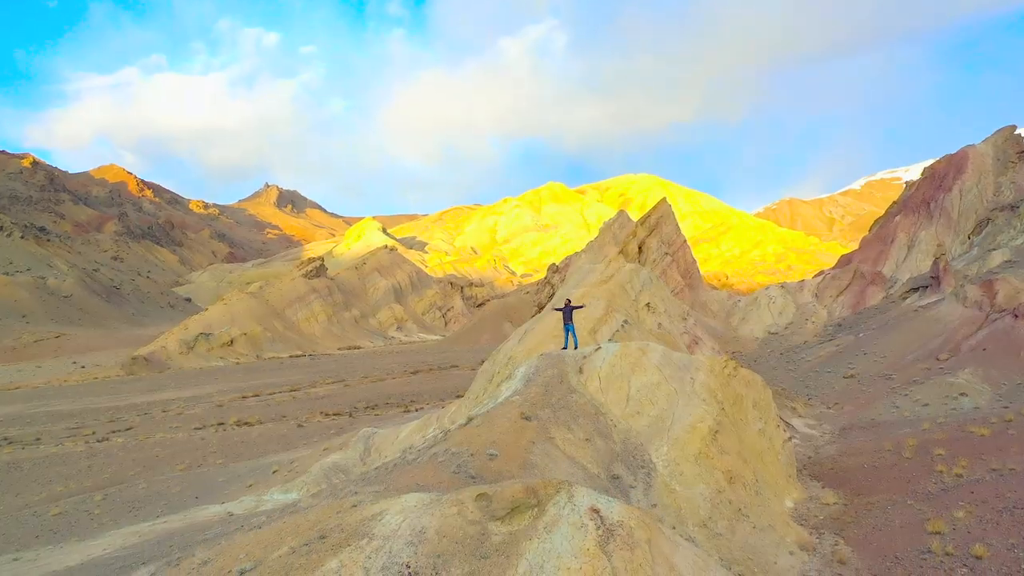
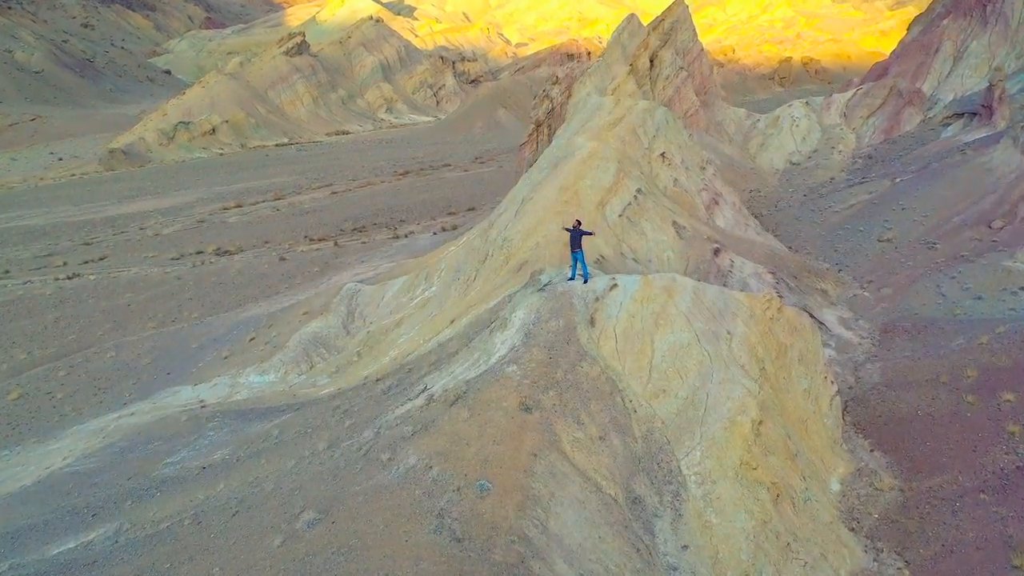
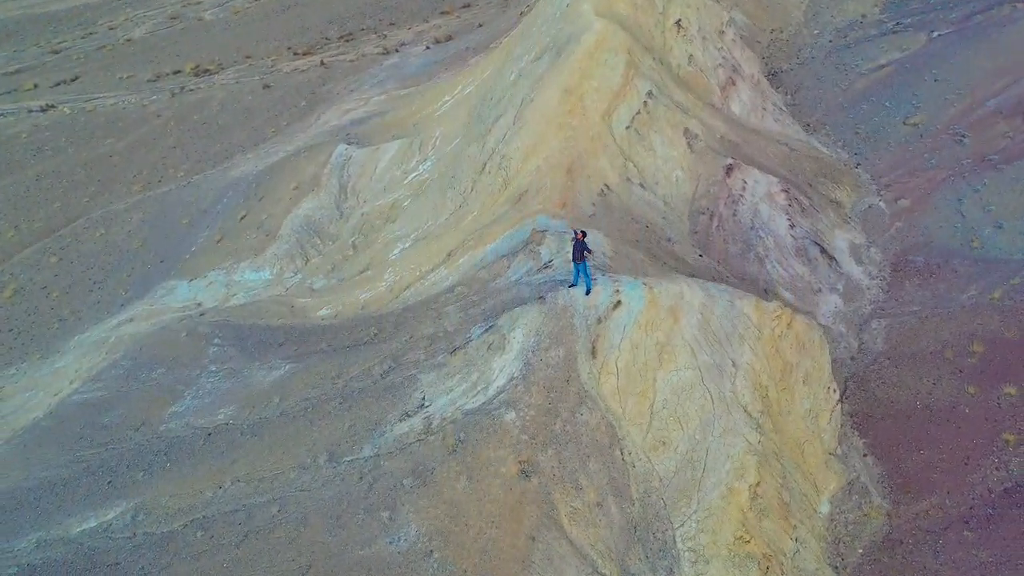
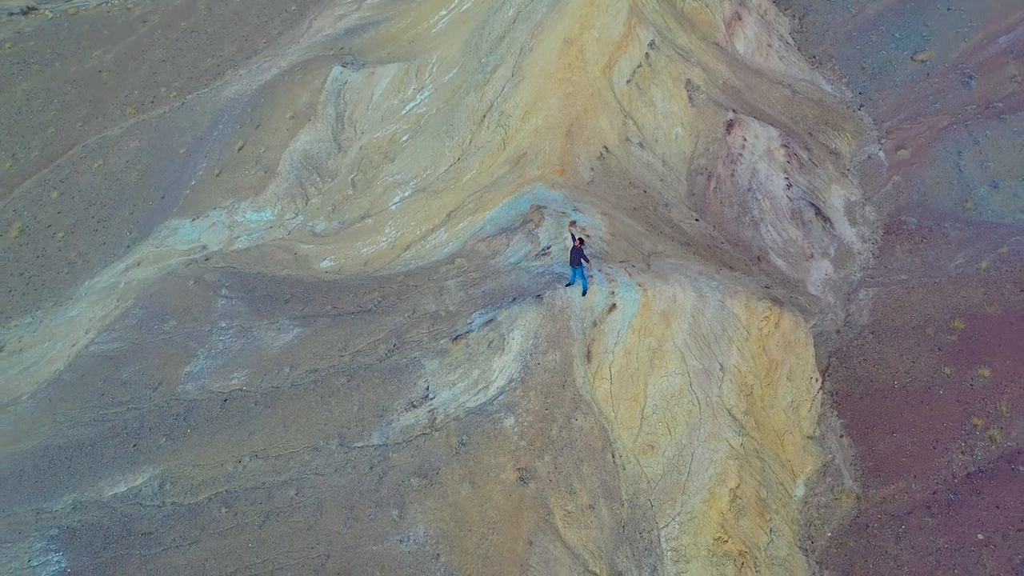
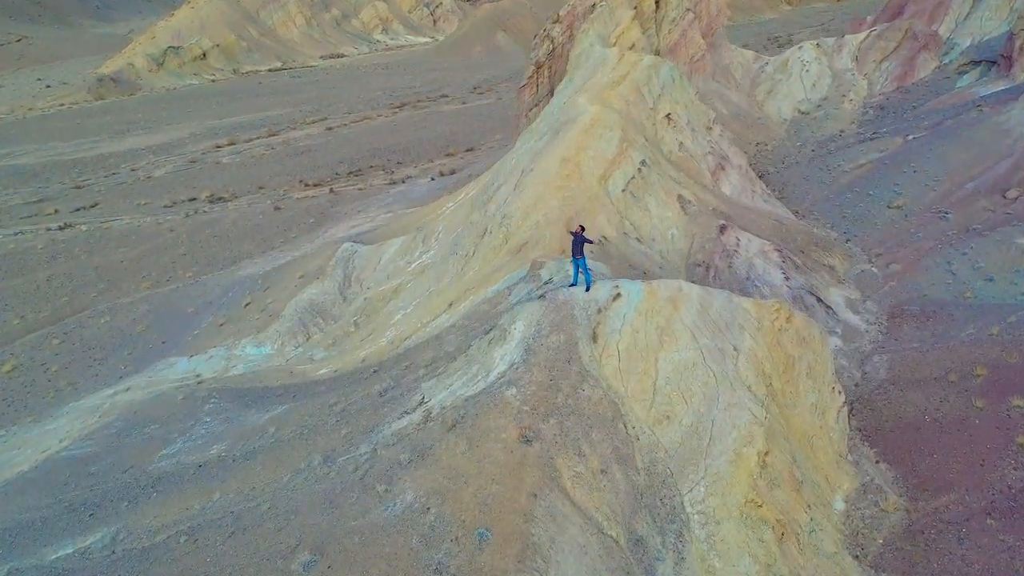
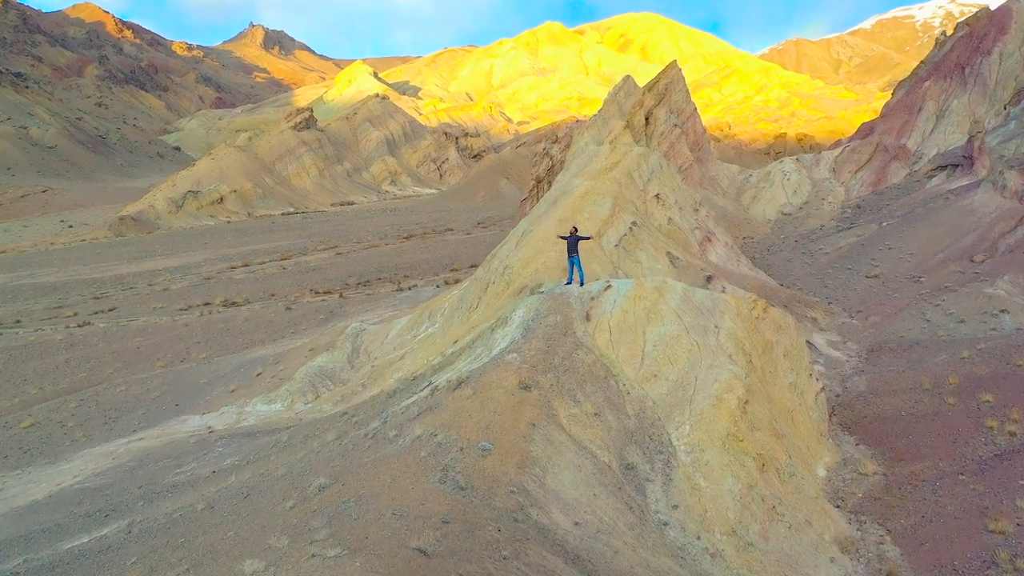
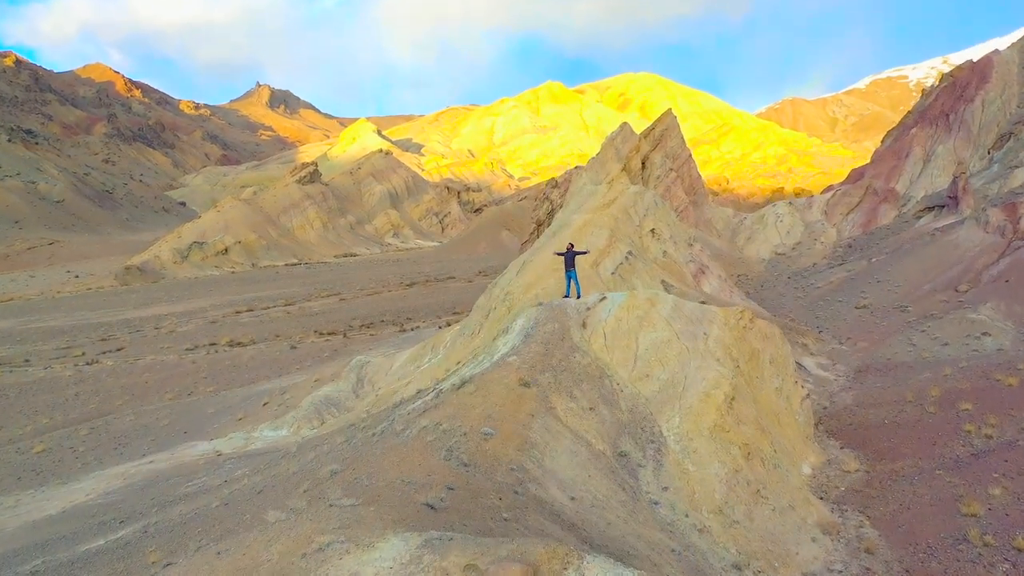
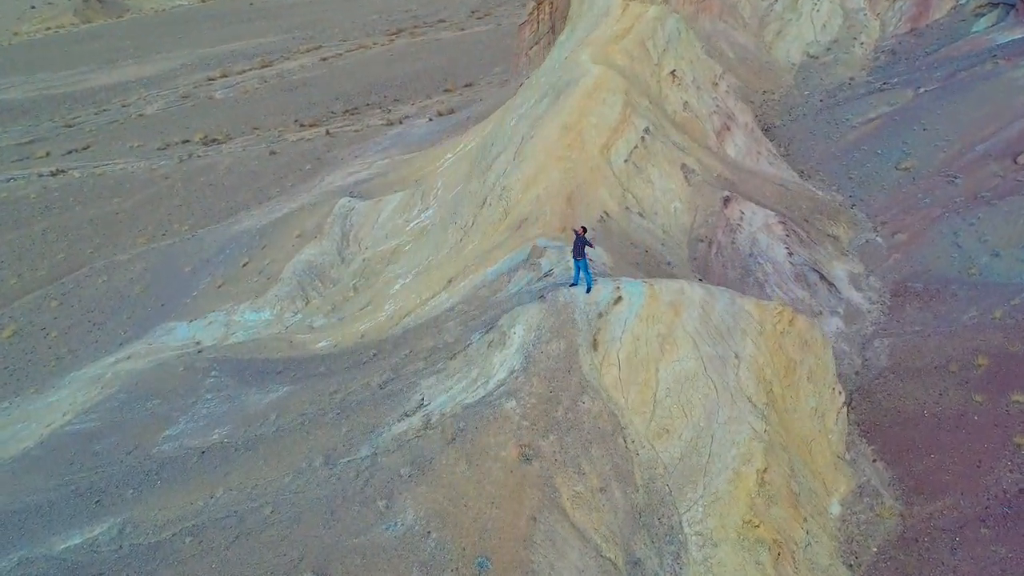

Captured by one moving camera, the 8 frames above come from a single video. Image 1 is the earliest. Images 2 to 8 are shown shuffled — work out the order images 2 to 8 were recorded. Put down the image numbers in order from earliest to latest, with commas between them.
7, 6, 2, 5, 8, 3, 4
